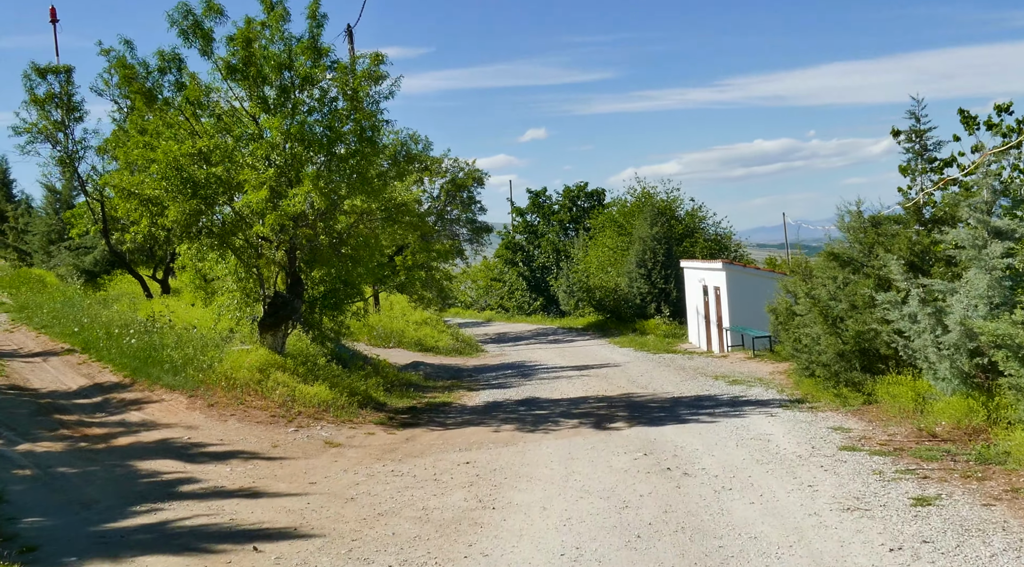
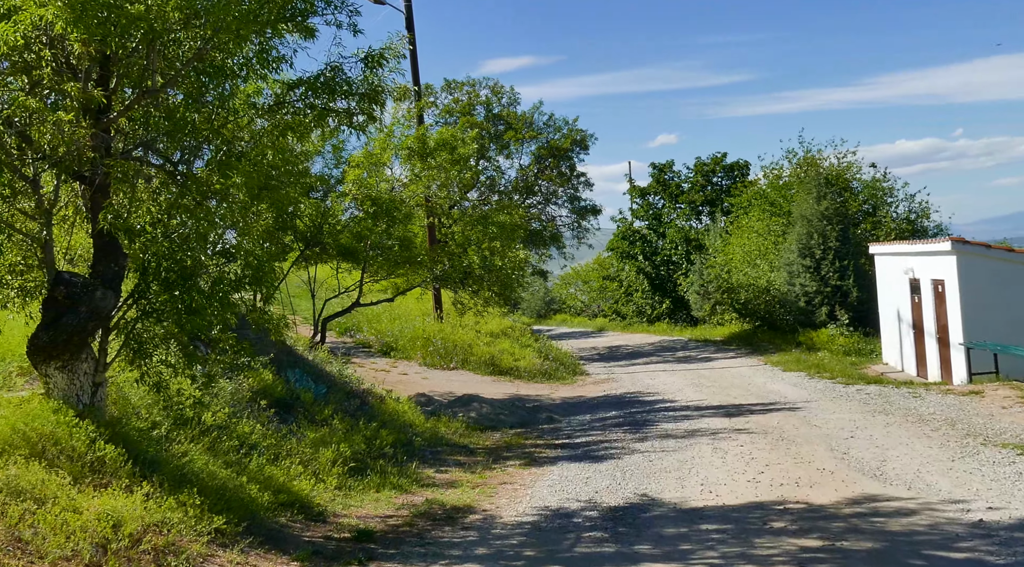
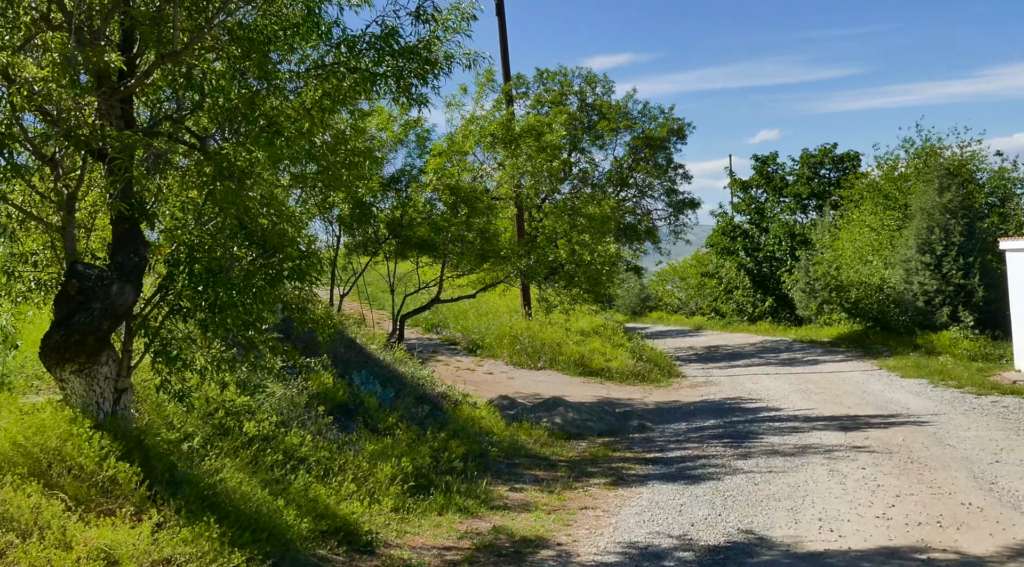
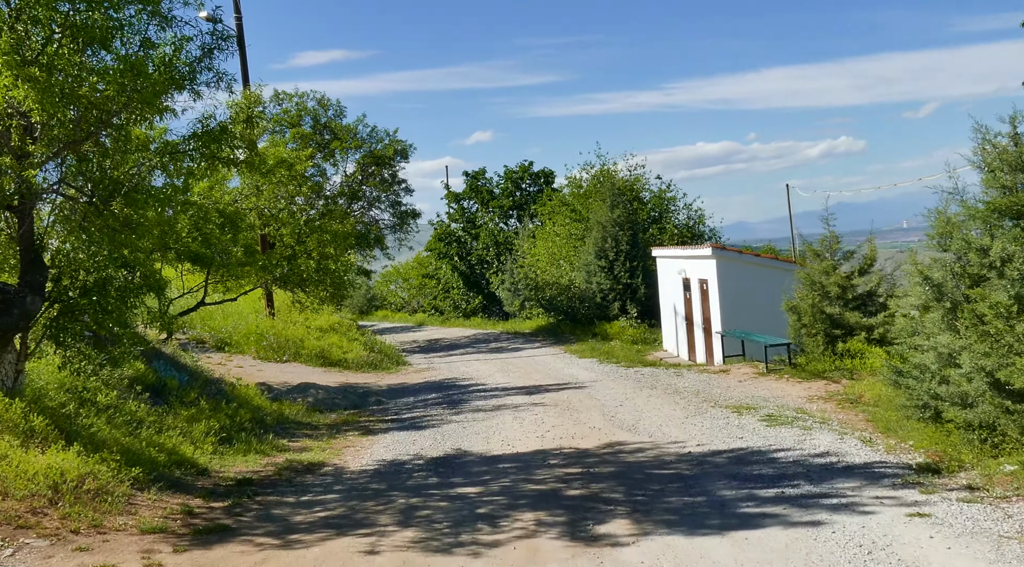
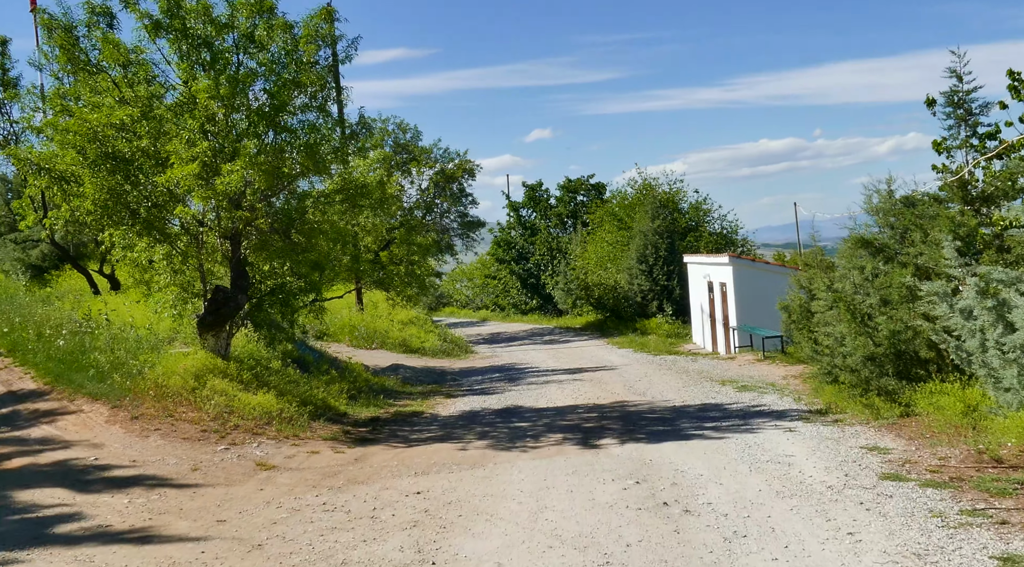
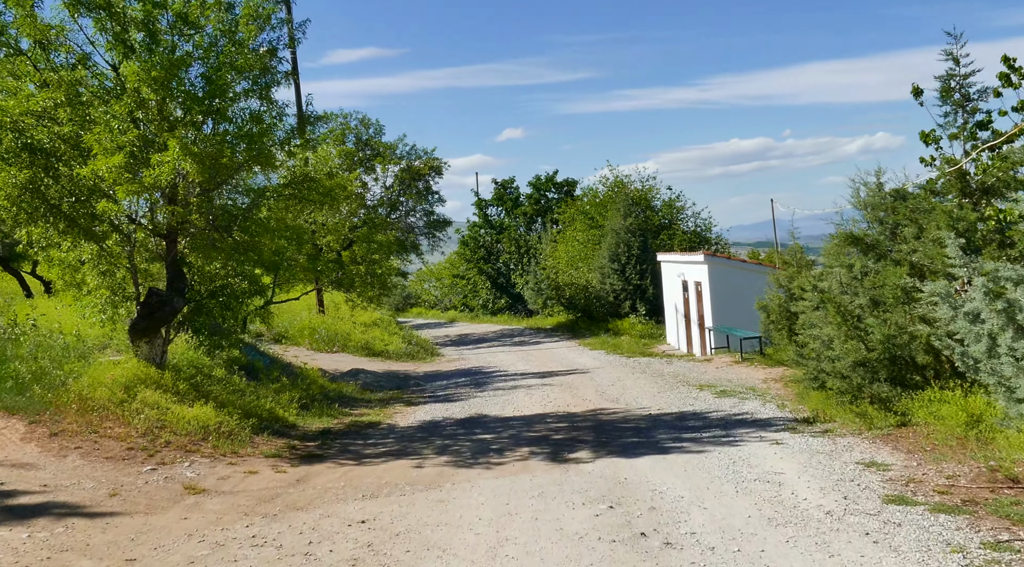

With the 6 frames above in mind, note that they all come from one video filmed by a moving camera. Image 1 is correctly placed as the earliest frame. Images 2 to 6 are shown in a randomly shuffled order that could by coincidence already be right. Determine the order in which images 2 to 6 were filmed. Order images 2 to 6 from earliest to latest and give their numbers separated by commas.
5, 6, 4, 2, 3
